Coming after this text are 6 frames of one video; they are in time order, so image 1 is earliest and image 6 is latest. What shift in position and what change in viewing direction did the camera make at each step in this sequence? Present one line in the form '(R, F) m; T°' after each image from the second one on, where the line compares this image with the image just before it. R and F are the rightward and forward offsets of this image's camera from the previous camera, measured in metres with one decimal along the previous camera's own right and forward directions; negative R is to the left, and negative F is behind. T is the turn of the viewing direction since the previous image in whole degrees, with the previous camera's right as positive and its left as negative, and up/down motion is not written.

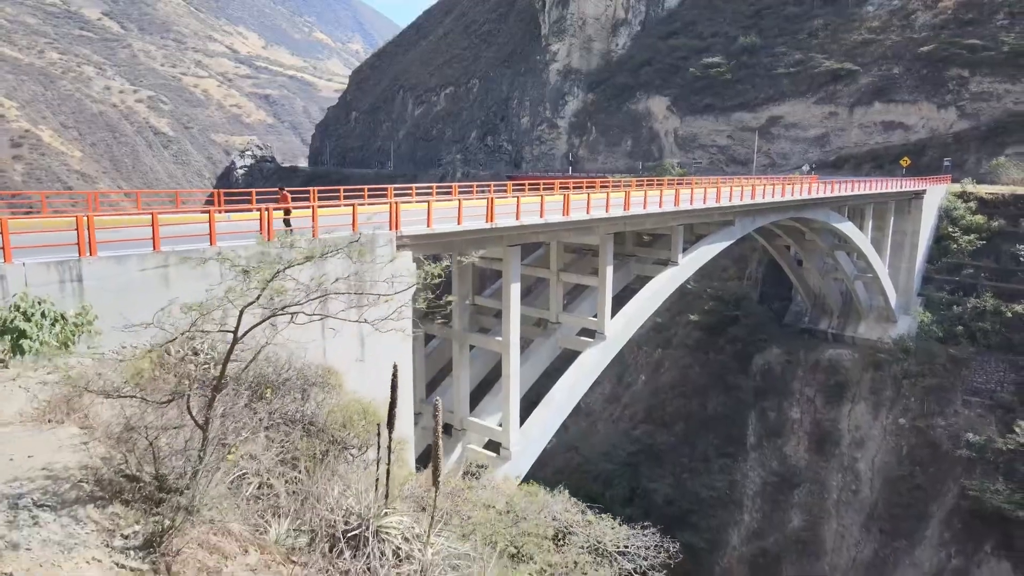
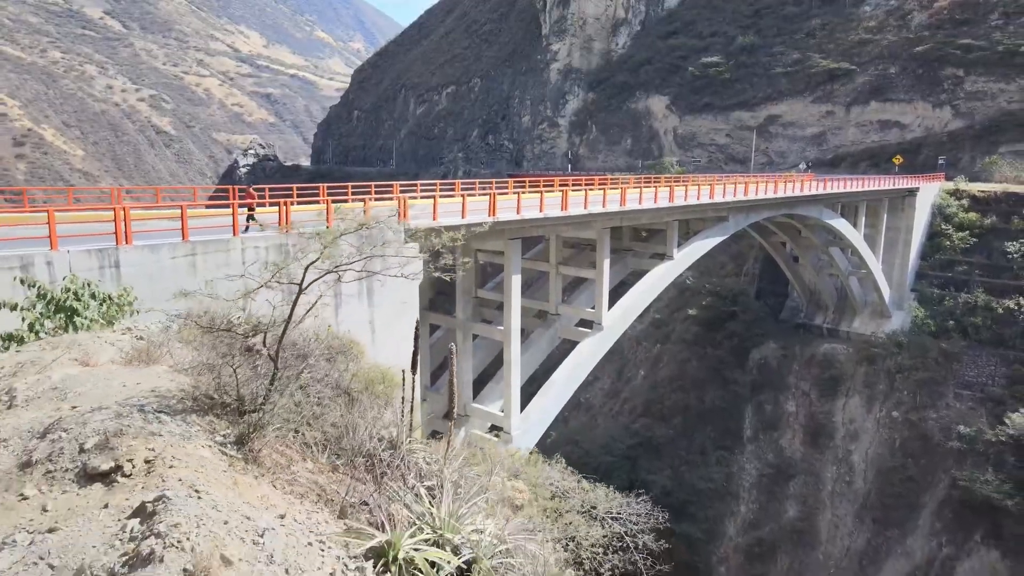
(0.0, -0.6) m; 0°
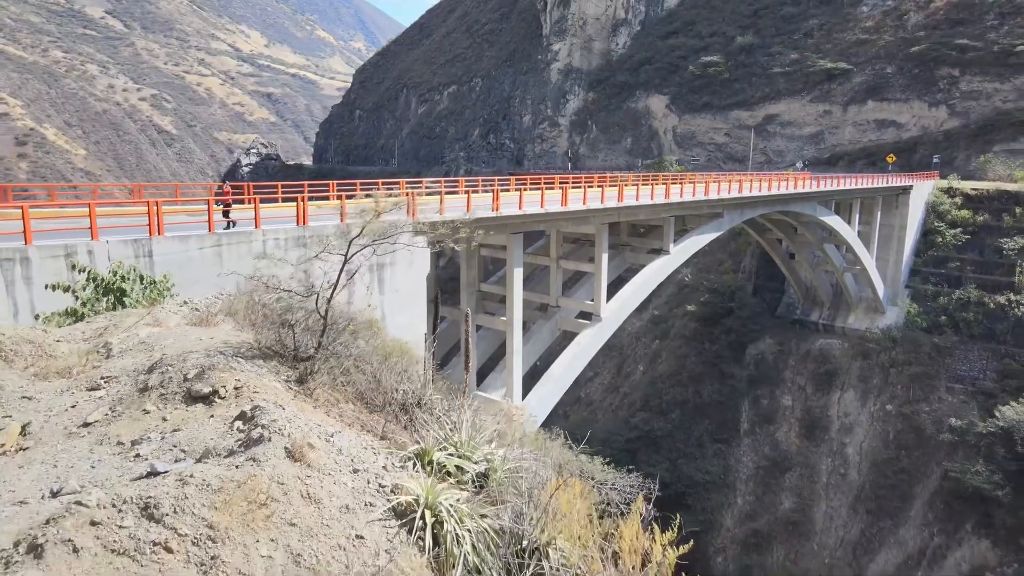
(0.0, -0.6) m; 0°
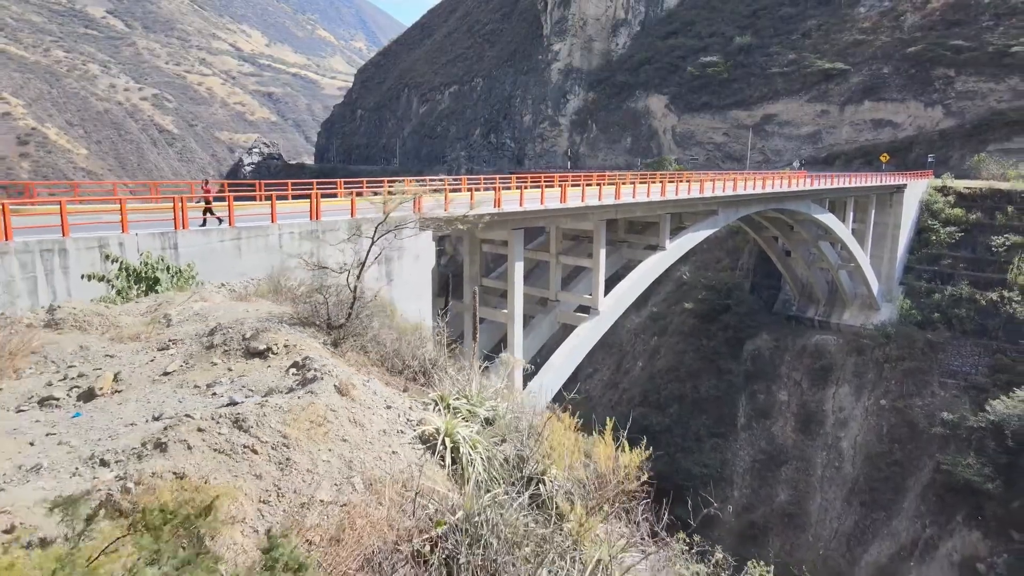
(0.0, -0.5) m; 0°
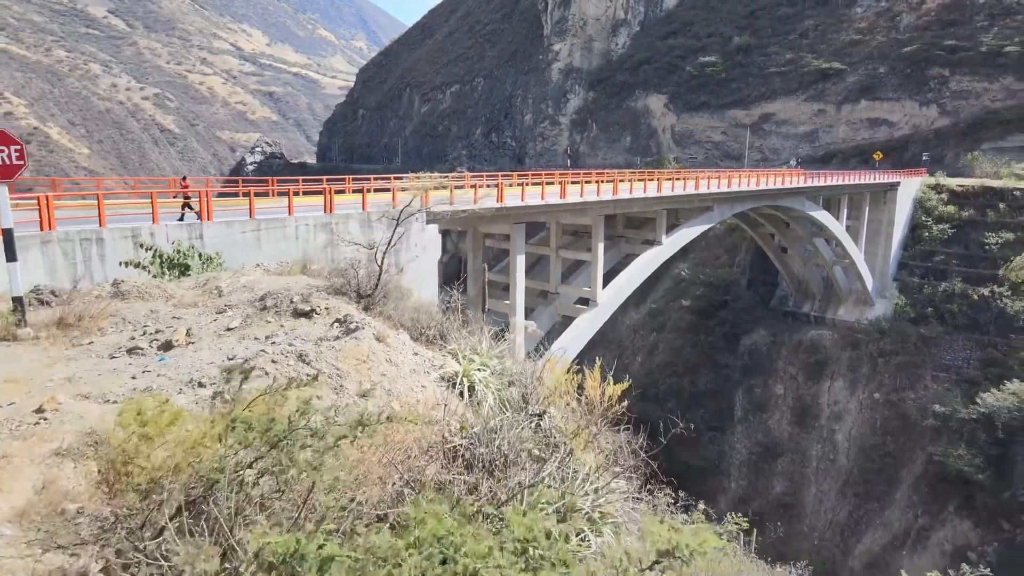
(0.0, -0.6) m; 0°
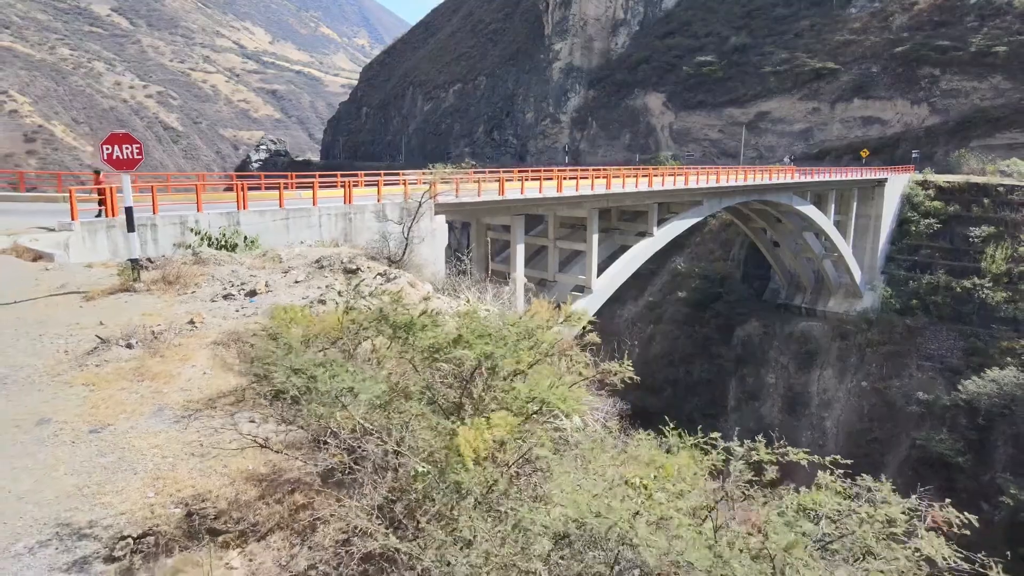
(0.0, -1.1) m; 0°
